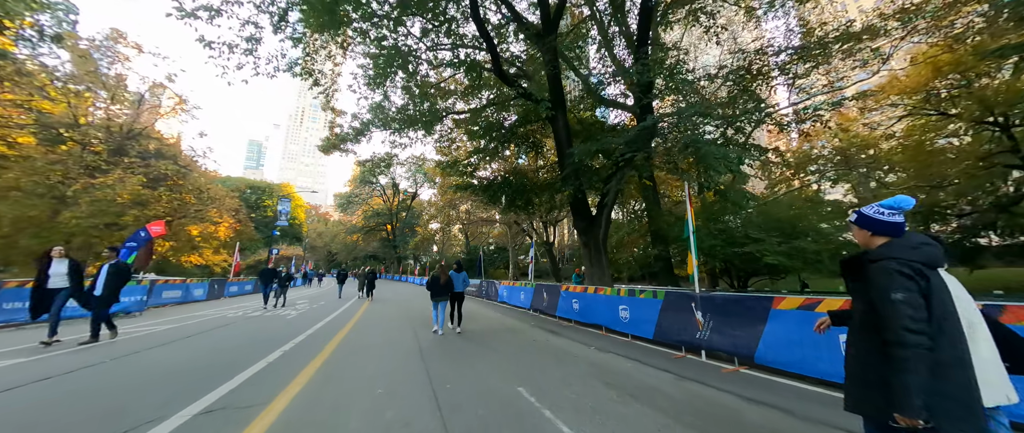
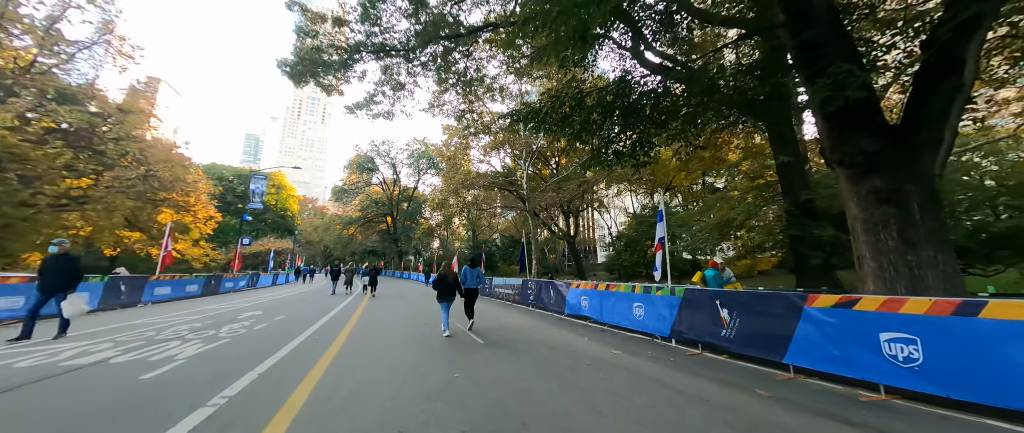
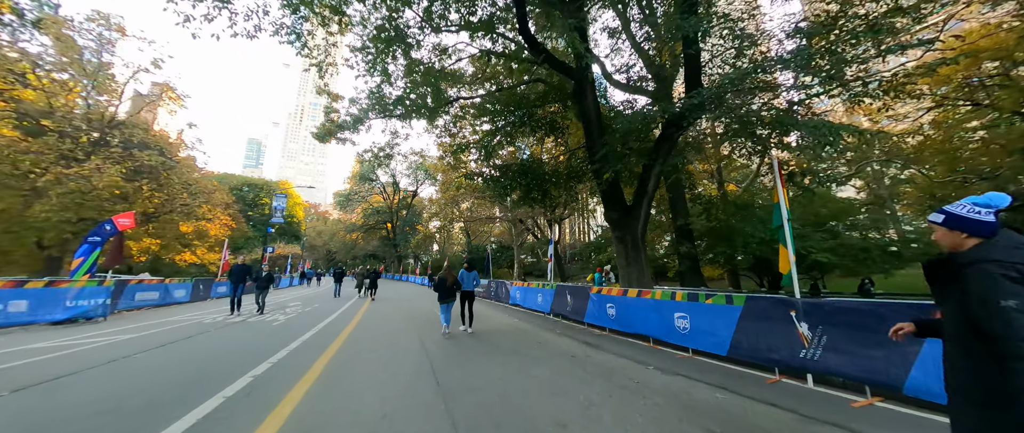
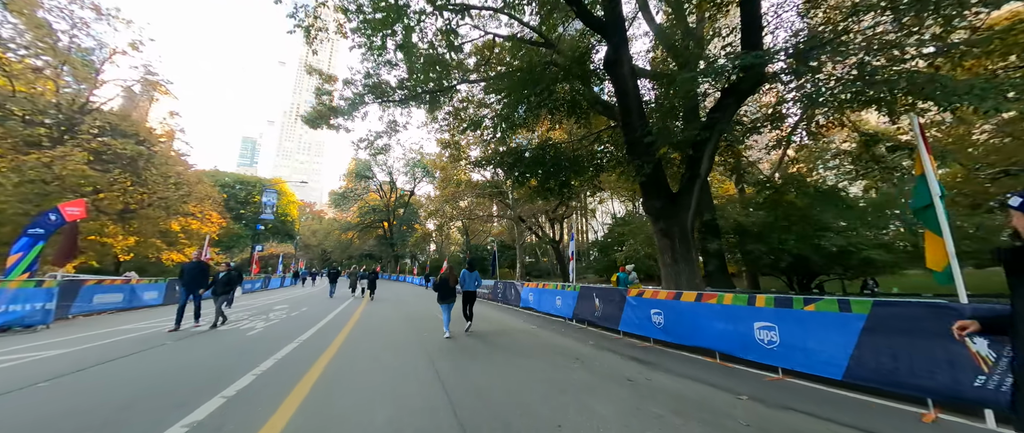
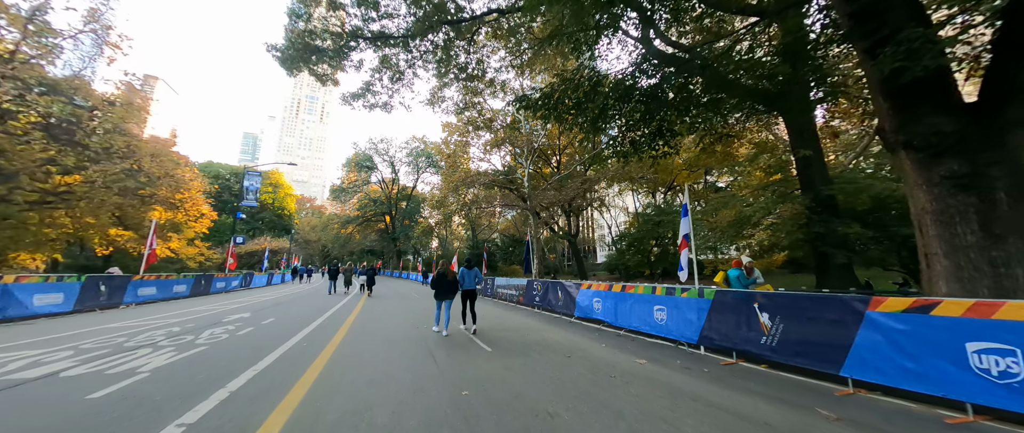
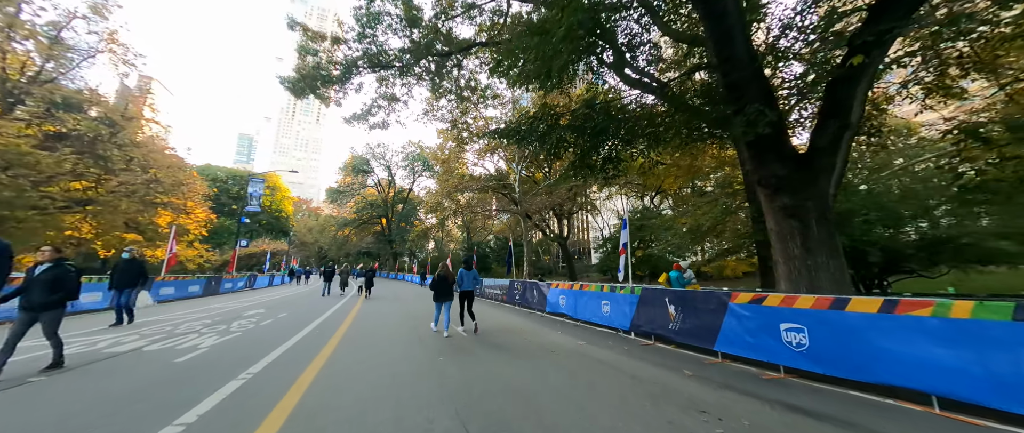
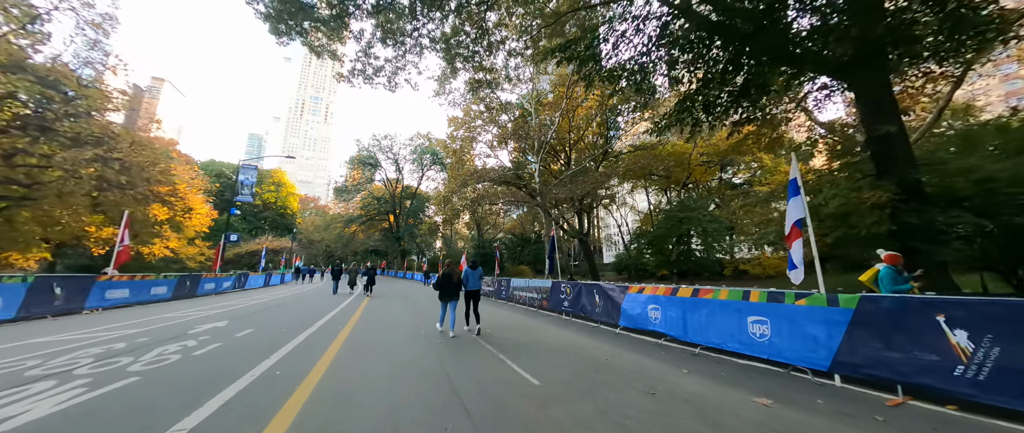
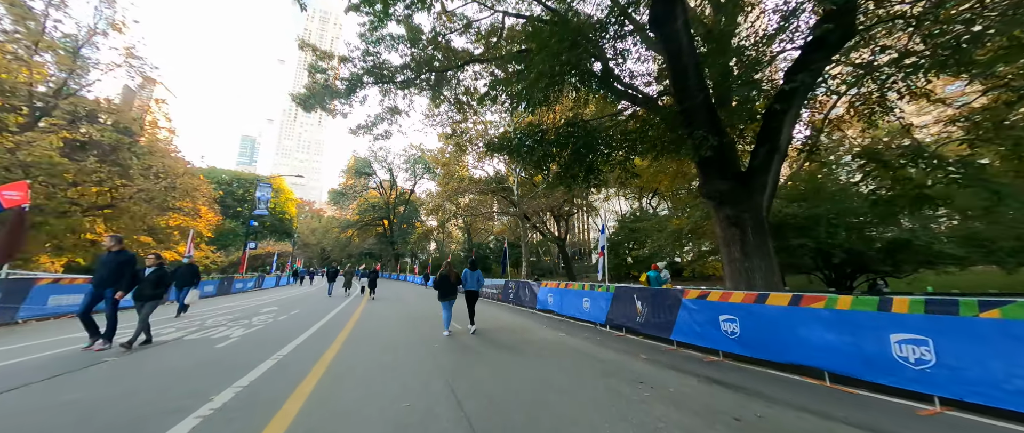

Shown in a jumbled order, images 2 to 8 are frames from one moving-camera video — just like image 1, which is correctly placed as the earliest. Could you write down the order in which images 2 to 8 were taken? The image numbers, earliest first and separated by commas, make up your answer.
3, 4, 8, 6, 2, 5, 7
